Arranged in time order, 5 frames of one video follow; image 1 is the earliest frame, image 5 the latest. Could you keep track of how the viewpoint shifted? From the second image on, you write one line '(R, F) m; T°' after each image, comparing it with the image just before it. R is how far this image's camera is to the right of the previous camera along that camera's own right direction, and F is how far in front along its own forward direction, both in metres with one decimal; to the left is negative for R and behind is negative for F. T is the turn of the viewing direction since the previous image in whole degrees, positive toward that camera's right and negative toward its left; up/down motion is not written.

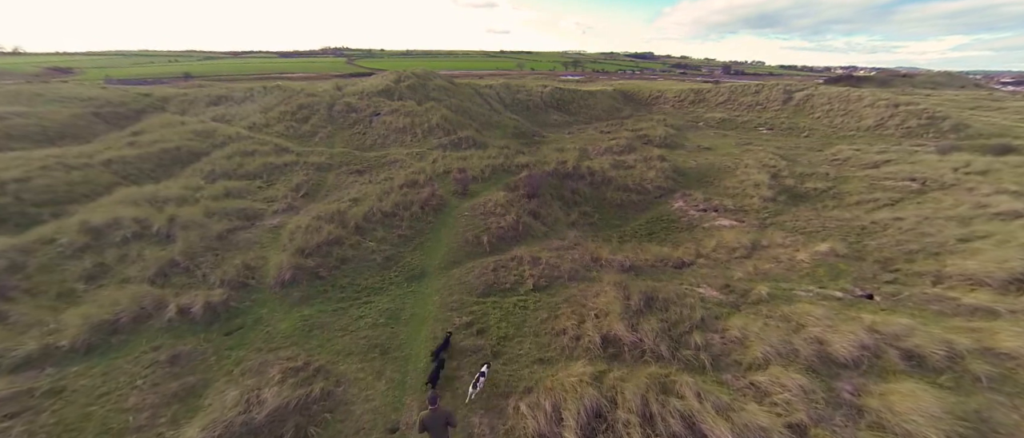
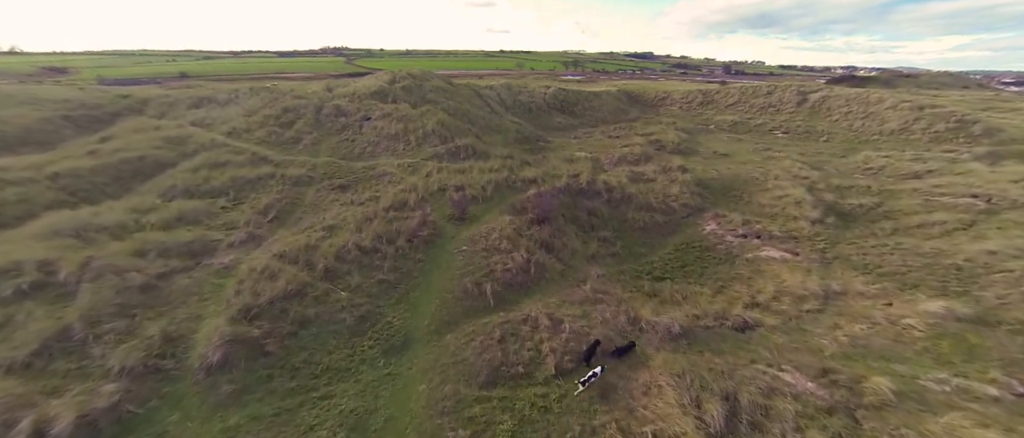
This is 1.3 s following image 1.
(-0.4, +3.2) m; 0°
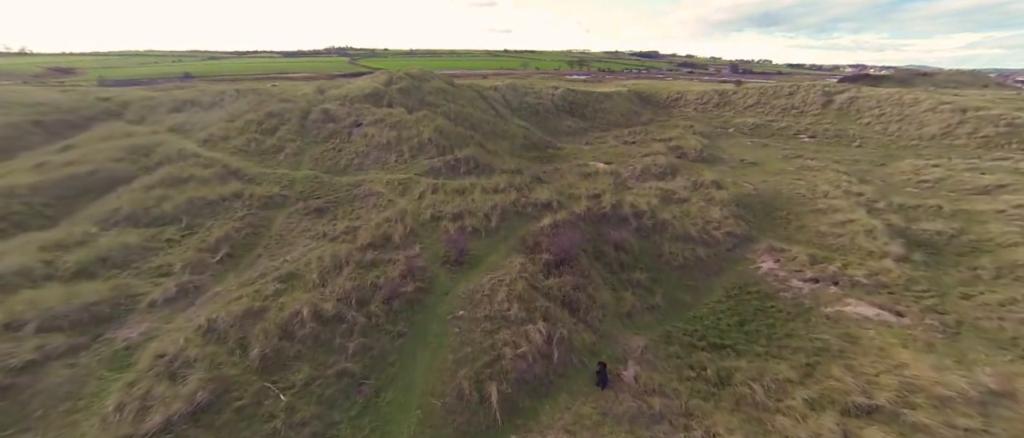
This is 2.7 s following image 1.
(-0.3, +3.7) m; -1°
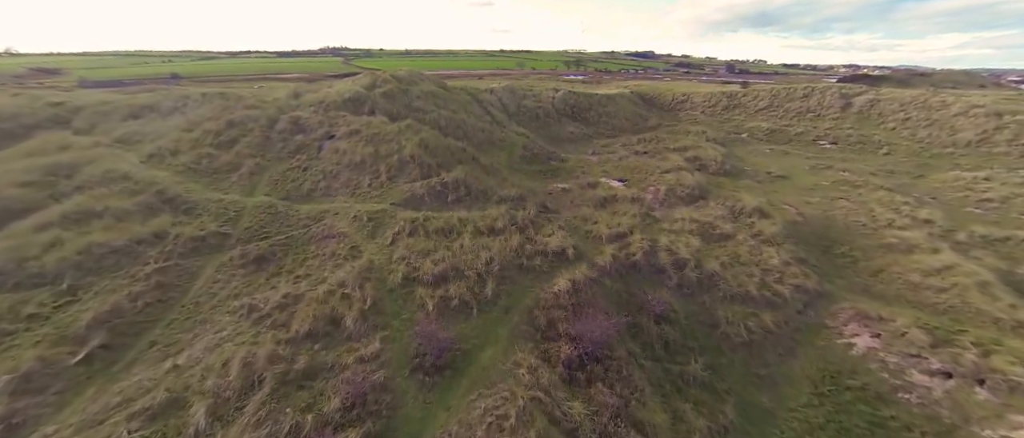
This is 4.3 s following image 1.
(-0.2, +4.4) m; +1°
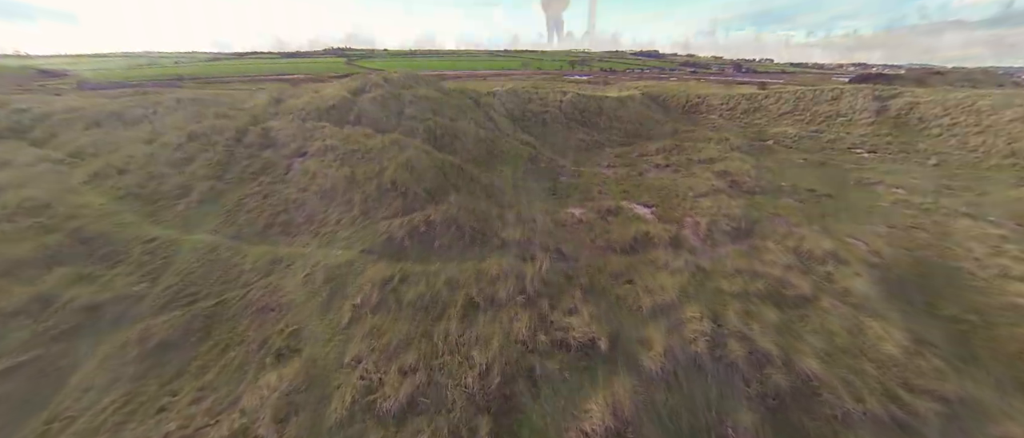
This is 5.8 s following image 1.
(-0.1, +4.2) m; -1°
